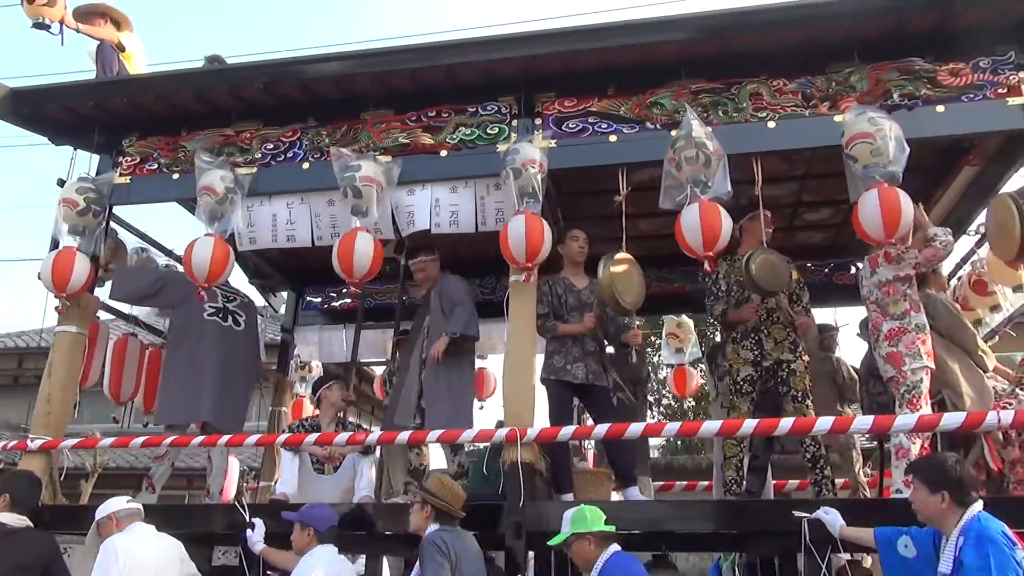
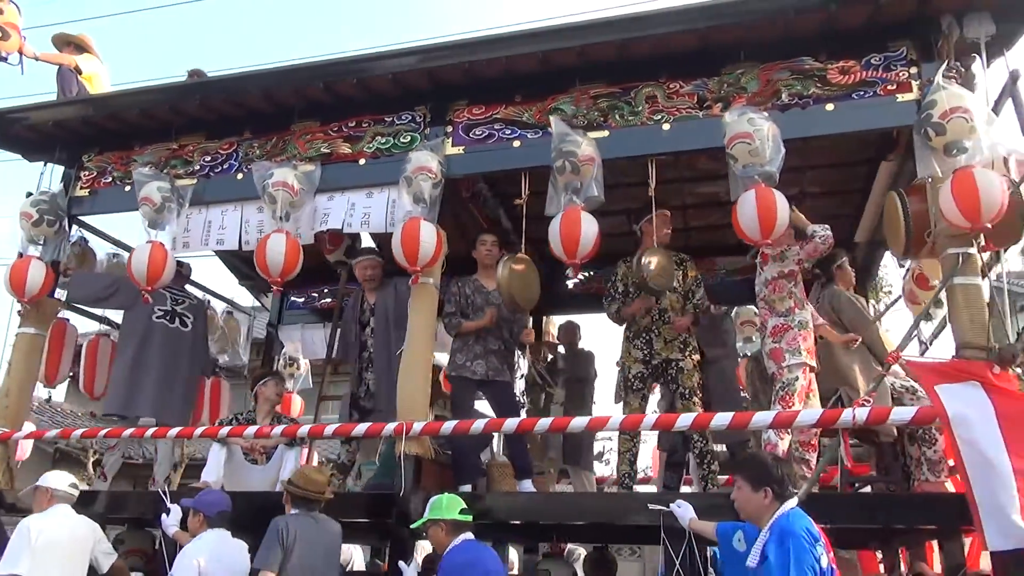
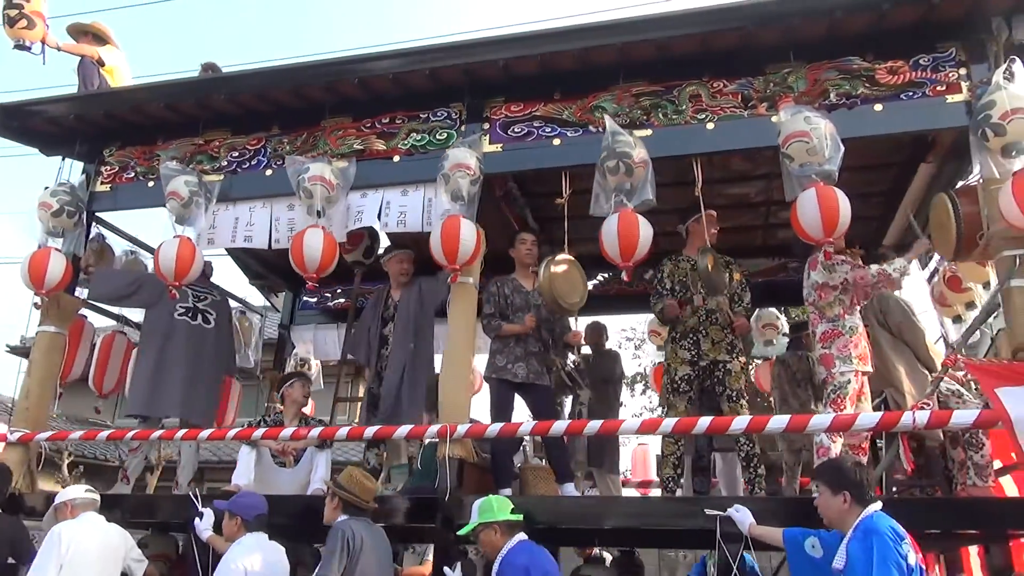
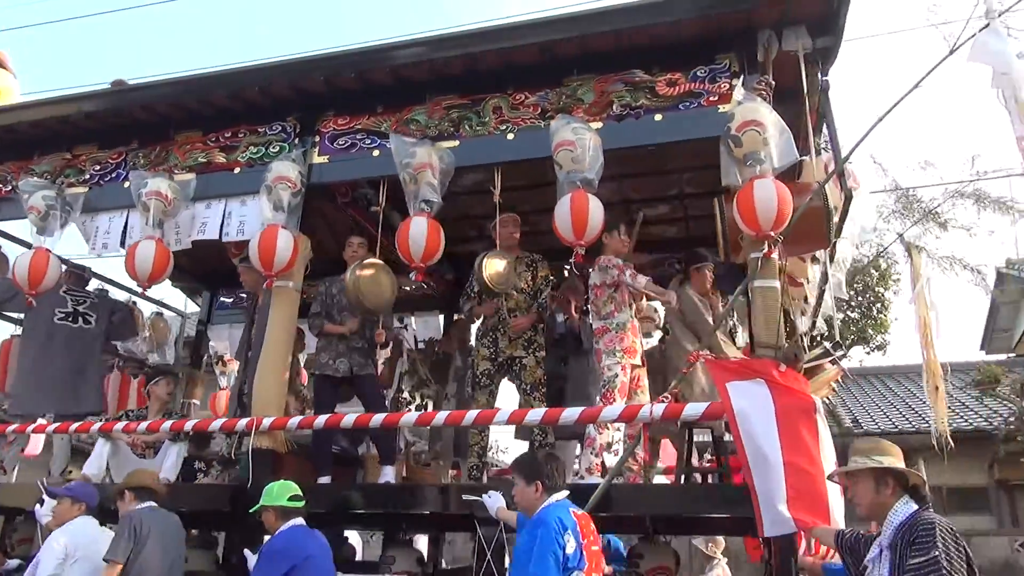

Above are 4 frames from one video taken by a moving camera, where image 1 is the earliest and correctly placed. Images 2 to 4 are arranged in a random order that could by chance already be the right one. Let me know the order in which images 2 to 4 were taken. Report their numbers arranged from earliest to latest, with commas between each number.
3, 2, 4
